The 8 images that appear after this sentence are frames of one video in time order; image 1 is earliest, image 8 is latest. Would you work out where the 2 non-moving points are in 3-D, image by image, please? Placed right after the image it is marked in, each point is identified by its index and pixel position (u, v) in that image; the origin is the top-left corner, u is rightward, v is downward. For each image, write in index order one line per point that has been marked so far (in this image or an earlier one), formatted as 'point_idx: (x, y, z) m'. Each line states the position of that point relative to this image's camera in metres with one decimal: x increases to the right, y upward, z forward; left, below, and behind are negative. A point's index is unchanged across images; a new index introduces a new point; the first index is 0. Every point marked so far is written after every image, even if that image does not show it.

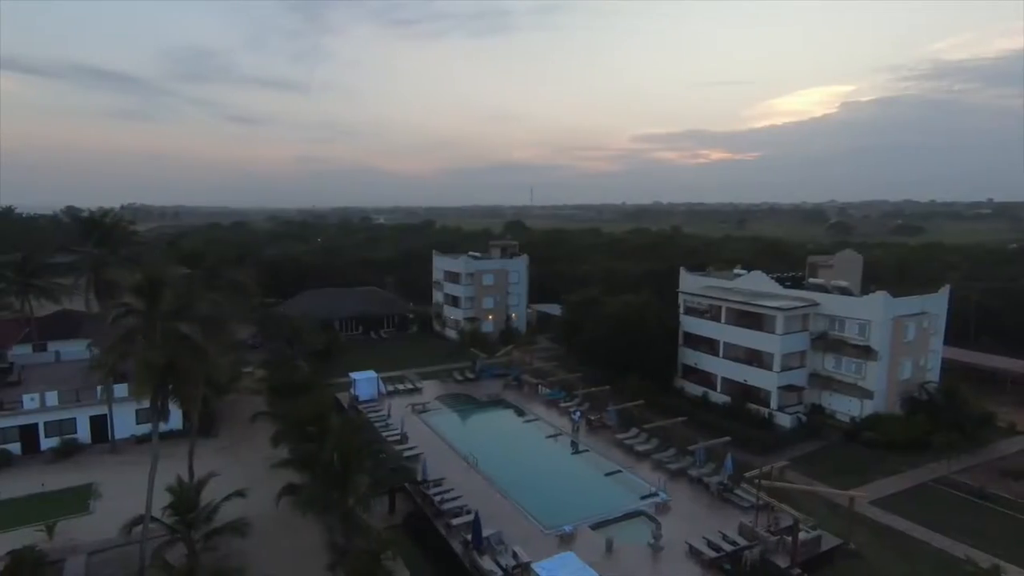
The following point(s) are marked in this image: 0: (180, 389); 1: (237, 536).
0: (-10.1, -3.0, +17.3) m
1: (-8.9, -8.1, +18.8) m
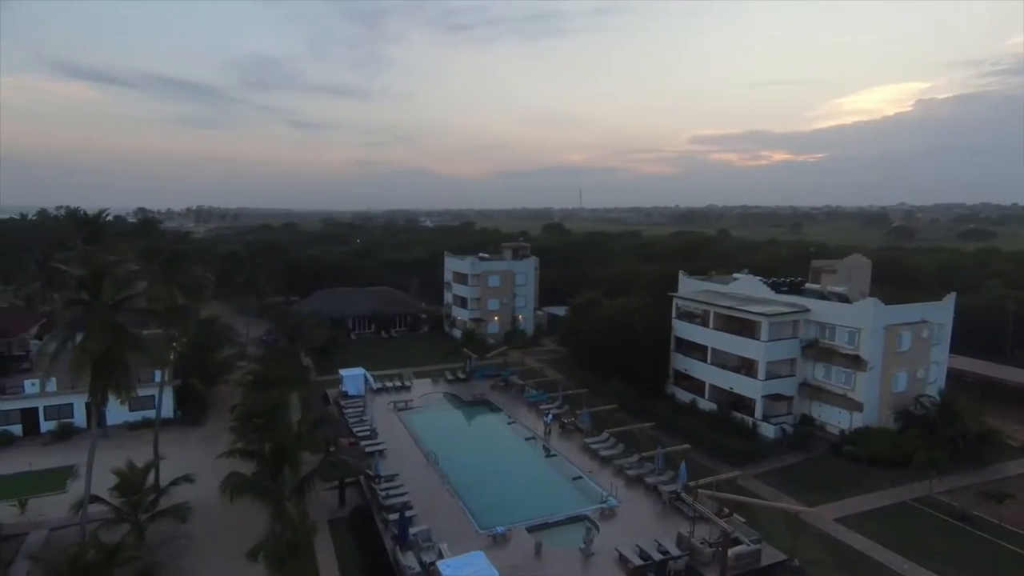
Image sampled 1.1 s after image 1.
0: (-12.6, -2.8, +18.4) m
1: (-11.4, -7.9, +19.7) m
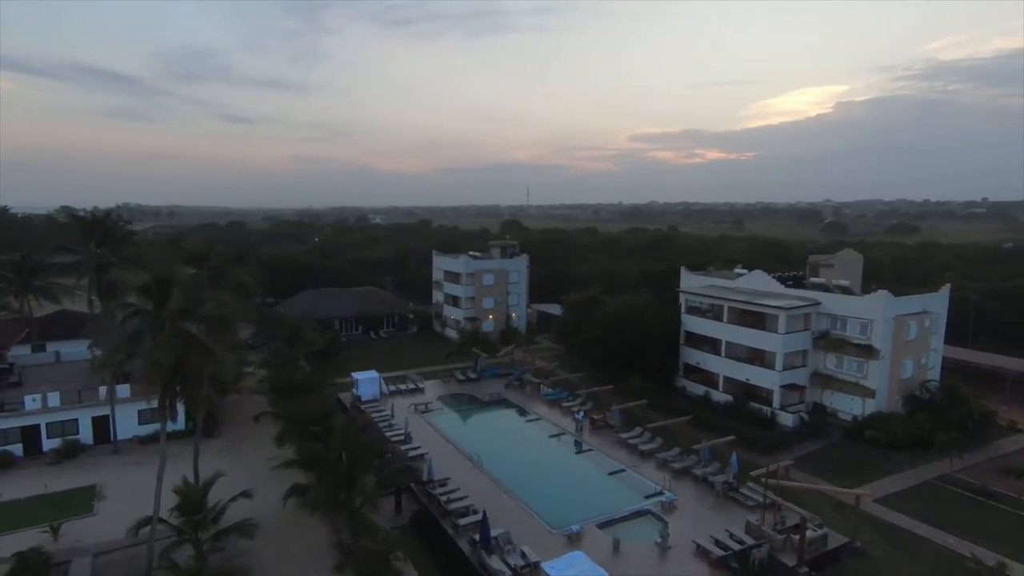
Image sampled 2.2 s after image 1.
0: (-9.8, -3.0, +17.3) m
1: (-8.7, -8.1, +18.7) m
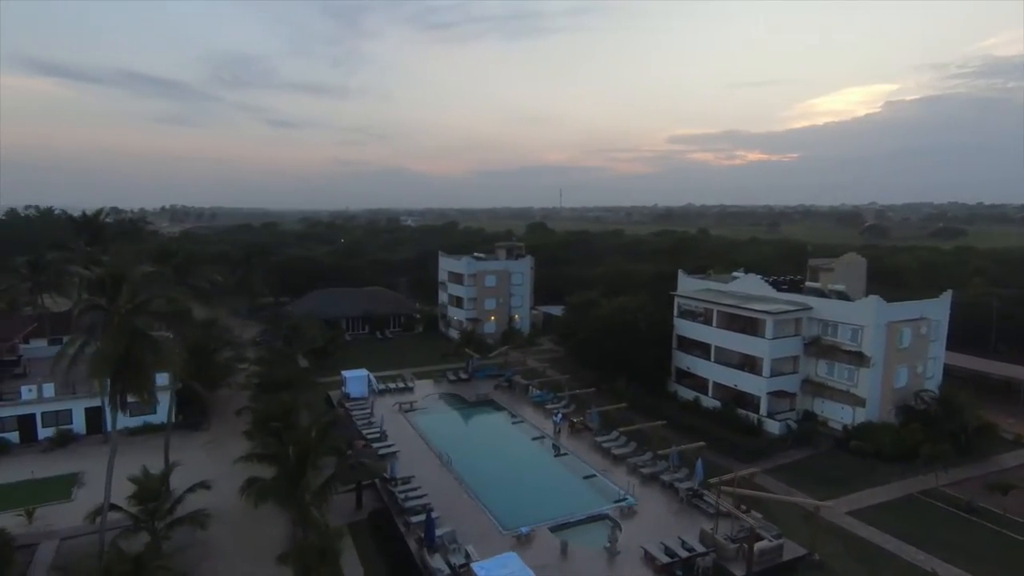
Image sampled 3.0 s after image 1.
0: (-11.7, -2.9, +18.0) m
1: (-10.5, -8.0, +19.3) m
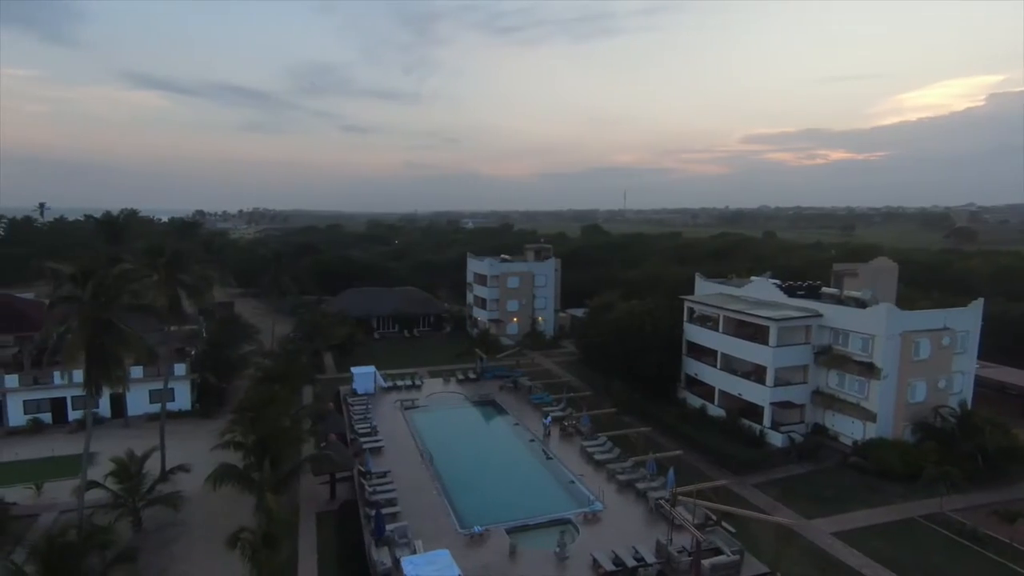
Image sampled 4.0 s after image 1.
0: (-13.5, -2.8, +19.5) m
1: (-12.2, -7.8, +20.7) m
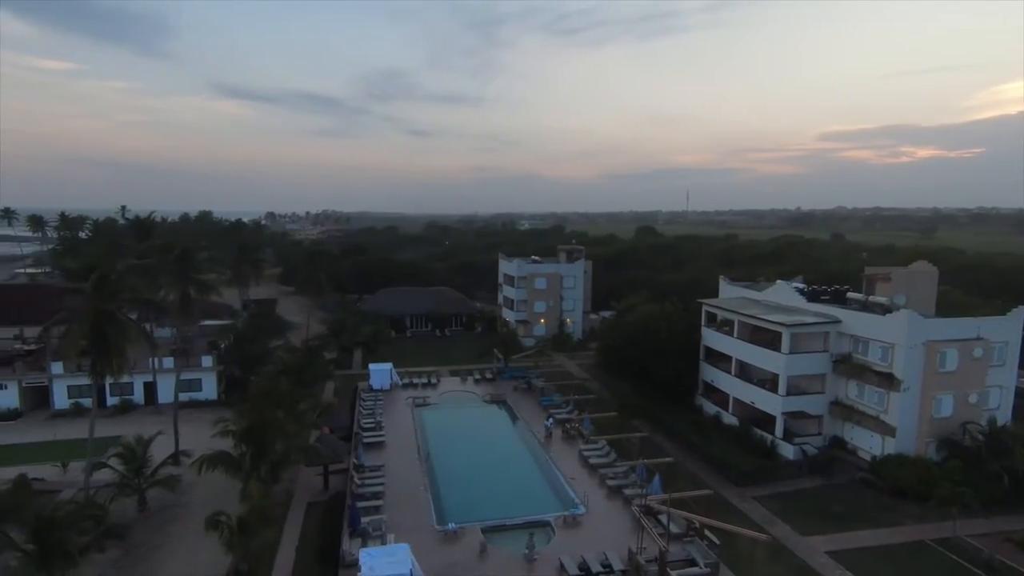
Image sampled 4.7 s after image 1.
0: (-14.4, -2.6, +21.0) m
1: (-13.1, -7.7, +22.0) m
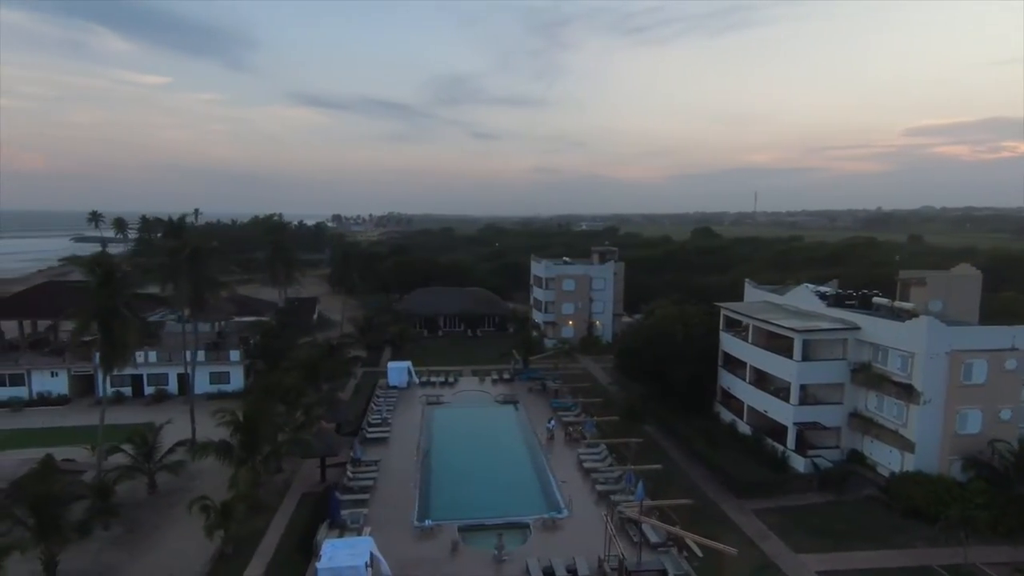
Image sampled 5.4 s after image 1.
0: (-15.1, -2.4, +22.6) m
1: (-13.8, -7.6, +23.4) m
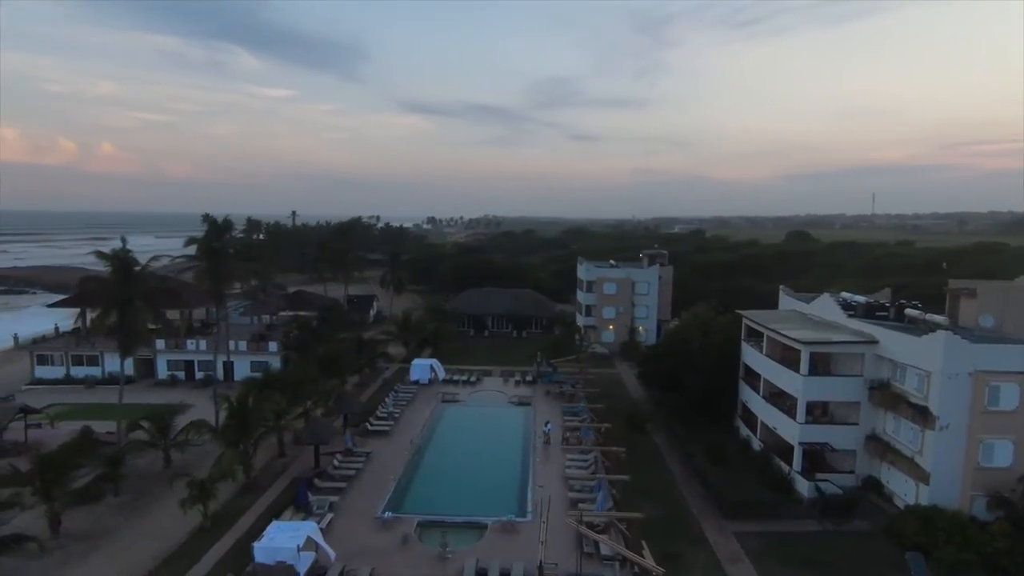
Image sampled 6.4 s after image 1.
0: (-16.2, -2.1, +25.1) m
1: (-14.8, -7.3, +25.8) m
